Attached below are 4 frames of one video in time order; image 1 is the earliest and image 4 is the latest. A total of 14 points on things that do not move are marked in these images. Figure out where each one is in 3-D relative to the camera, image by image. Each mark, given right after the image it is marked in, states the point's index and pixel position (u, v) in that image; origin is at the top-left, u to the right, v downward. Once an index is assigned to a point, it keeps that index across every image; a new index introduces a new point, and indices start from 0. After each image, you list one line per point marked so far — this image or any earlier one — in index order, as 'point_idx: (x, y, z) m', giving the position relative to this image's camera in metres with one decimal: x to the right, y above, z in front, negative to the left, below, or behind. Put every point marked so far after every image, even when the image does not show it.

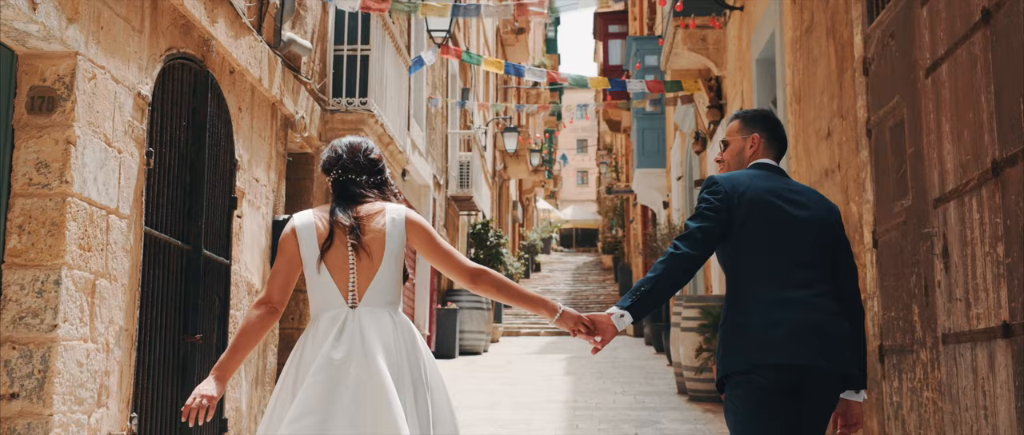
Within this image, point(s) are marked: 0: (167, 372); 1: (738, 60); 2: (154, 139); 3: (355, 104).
0: (-1.8, -0.8, +5.3) m
1: (+2.3, +1.6, +10.7) m
2: (-1.8, +0.4, +5.1) m
3: (-1.3, +0.9, +8.6) m
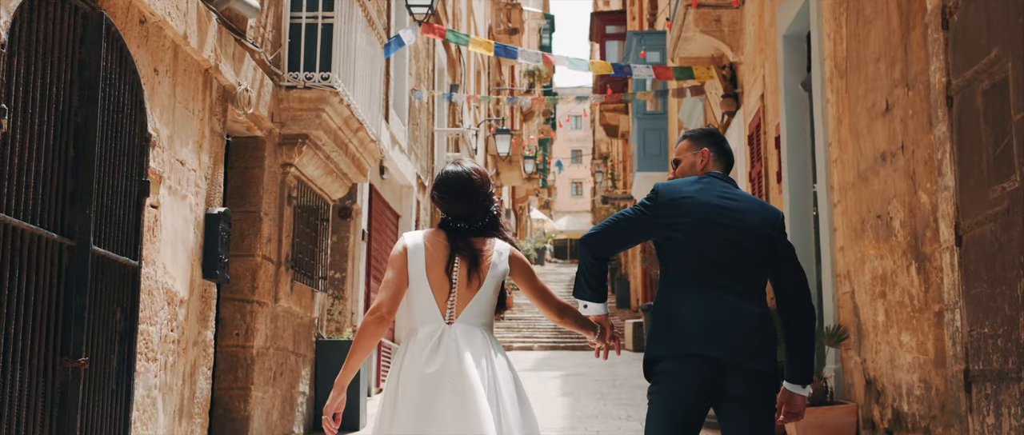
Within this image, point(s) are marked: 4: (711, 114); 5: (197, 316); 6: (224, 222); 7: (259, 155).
0: (-1.8, -0.7, +4.0) m
1: (+2.2, +1.6, +9.4) m
2: (-1.8, +0.4, +3.8) m
3: (-1.4, +1.0, +7.3) m
4: (+2.3, +1.2, +12.1) m
5: (-1.8, -0.5, +5.8) m
6: (-1.7, 0.0, +6.0) m
7: (-1.7, +0.4, +7.0) m
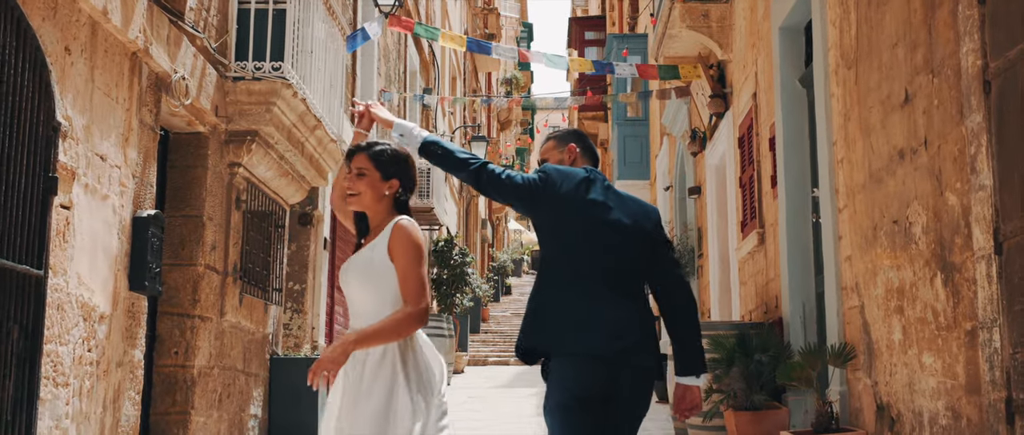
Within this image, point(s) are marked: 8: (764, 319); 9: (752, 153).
0: (-1.9, -0.7, +3.3) m
1: (+2.0, +1.5, +8.8) m
2: (-1.9, +0.5, +3.1) m
3: (-1.5, +0.9, +6.6) m
4: (+2.0, +1.1, +11.5) m
5: (-1.9, -0.6, +5.1) m
6: (-1.8, 0.0, +5.3) m
7: (-1.9, +0.4, +6.3) m
8: (+2.0, -0.8, +8.2) m
9: (+2.0, +0.5, +8.6) m
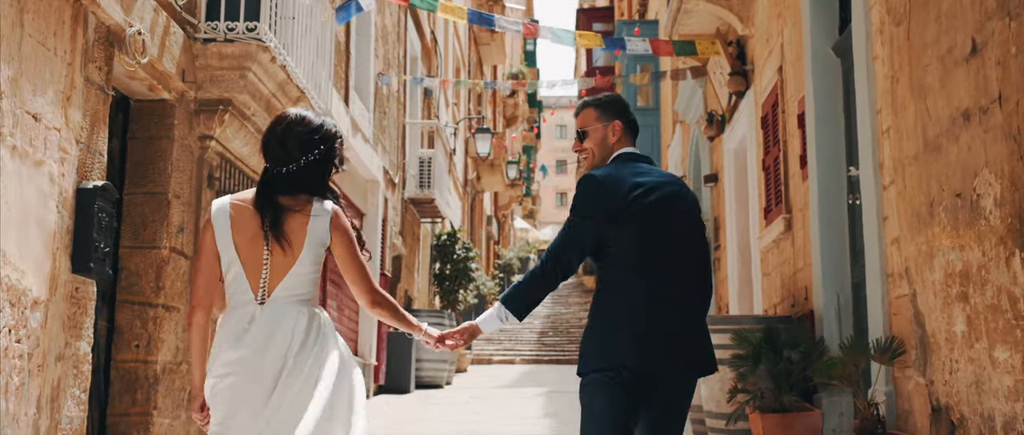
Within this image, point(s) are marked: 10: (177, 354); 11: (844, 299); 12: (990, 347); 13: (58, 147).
0: (-1.9, -0.6, +2.6) m
1: (+2.0, +1.6, +8.1) m
2: (-1.9, +0.6, +2.4) m
3: (-1.5, +1.0, +5.9) m
4: (+2.1, +1.2, +10.8) m
5: (-1.9, -0.4, +4.4) m
6: (-1.8, +0.1, +4.6) m
7: (-1.9, +0.5, +5.6) m
8: (+2.0, -0.7, +7.5) m
9: (+2.0, +0.6, +7.9) m
10: (-1.8, -0.7, +5.6) m
11: (+2.0, -0.5, +6.4) m
12: (+1.9, -0.5, +4.2) m
13: (-1.9, +0.3, +4.3) m
